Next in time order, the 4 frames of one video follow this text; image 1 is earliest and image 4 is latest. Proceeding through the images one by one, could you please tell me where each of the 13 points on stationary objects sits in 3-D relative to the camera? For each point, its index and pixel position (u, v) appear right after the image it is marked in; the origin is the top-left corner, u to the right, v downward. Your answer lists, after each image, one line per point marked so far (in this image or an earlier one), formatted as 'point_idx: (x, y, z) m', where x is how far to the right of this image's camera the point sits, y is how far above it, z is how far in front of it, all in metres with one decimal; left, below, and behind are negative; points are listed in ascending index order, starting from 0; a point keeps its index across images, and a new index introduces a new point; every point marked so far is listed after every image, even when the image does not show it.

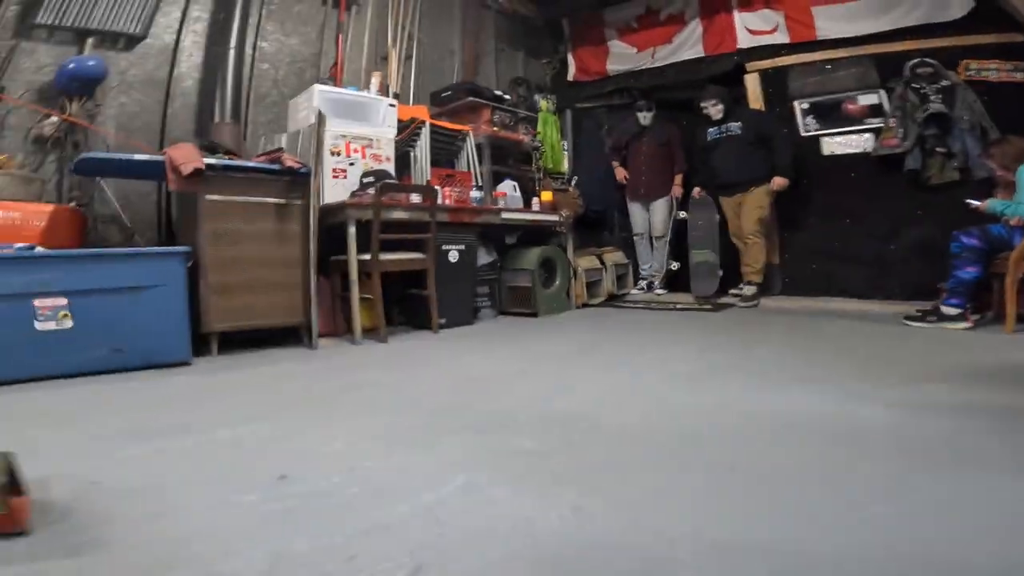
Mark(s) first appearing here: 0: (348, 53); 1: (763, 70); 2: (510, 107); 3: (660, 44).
0: (-1.3, +1.9, +4.4) m
1: (+1.9, +1.6, +4.1) m
2: (0.0, +1.4, +4.3) m
3: (+1.3, +2.1, +4.5) m
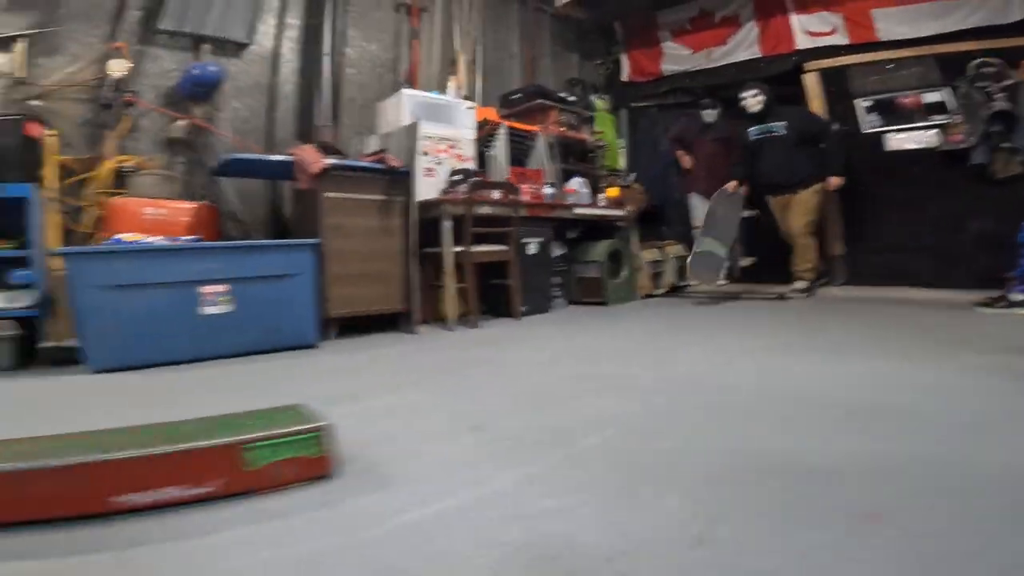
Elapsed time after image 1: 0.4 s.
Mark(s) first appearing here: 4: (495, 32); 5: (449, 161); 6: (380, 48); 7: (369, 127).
0: (-0.8, +2.0, +4.7) m
1: (+2.5, +1.7, +4.3) m
2: (+0.5, +1.5, +4.6) m
3: (+1.8, +2.1, +4.8) m
4: (-0.2, +2.4, +5.2) m
5: (-0.5, +0.9, +3.9) m
6: (-1.1, +2.0, +4.6) m
7: (-1.2, +1.3, +4.4) m
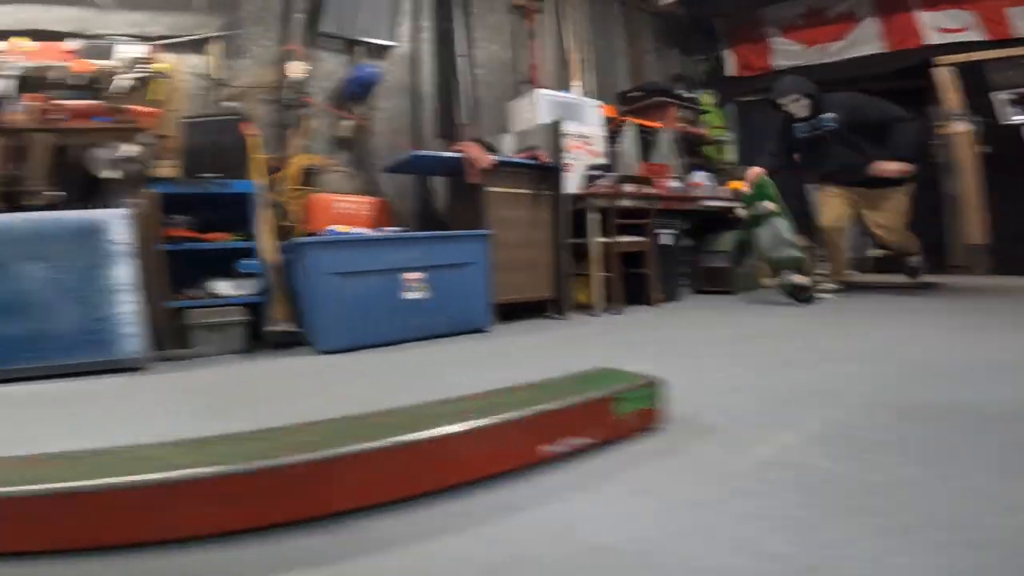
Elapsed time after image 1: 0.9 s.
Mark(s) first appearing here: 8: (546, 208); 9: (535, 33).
0: (+0.3, +2.1, +4.9) m
1: (+3.5, +1.8, +4.4) m
2: (+1.6, +1.6, +4.7) m
3: (+2.8, +2.2, +4.9) m
4: (+0.9, +2.5, +5.3) m
5: (+0.5, +1.0, +4.1) m
6: (-0.1, +2.1, +4.8) m
7: (-0.1, +1.4, +4.6) m
8: (+0.2, +0.5, +3.7) m
9: (+0.2, +2.3, +4.9) m
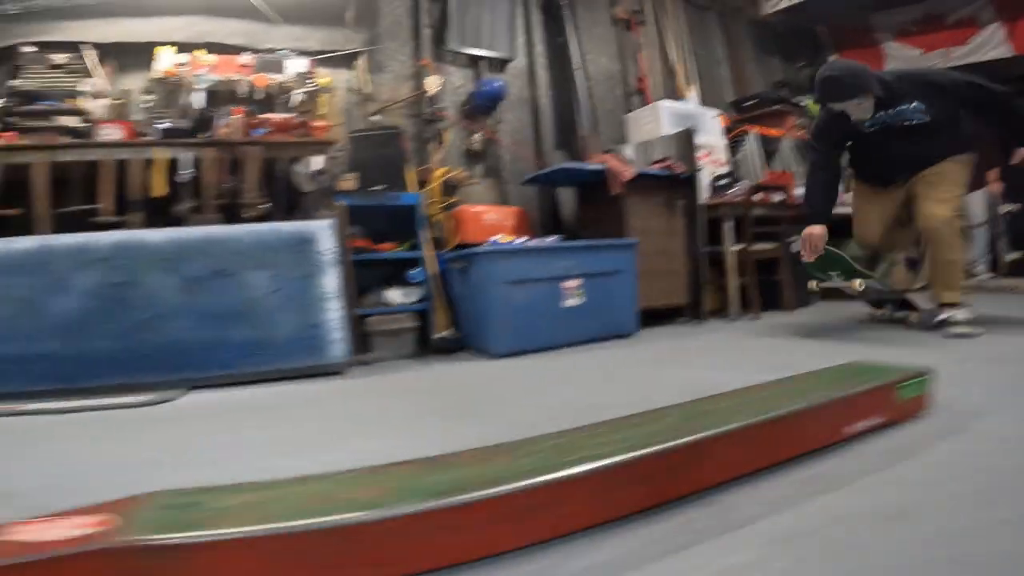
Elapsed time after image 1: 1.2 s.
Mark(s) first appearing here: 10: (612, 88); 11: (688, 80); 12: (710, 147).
0: (+1.2, +2.0, +5.0) m
1: (+4.4, +1.7, +4.3) m
2: (+2.5, +1.5, +4.7) m
3: (+3.8, +2.1, +4.8) m
4: (+1.9, +2.4, +5.4) m
5: (+1.5, +0.9, +4.1) m
6: (+0.9, +2.0, +4.8) m
7: (+0.8, +1.3, +4.7) m
8: (+1.1, +0.5, +3.7) m
9: (+1.2, +2.2, +5.0) m
10: (+0.9, +1.7, +4.8) m
11: (+1.6, +1.9, +5.1) m
12: (+1.5, +1.1, +4.1) m
